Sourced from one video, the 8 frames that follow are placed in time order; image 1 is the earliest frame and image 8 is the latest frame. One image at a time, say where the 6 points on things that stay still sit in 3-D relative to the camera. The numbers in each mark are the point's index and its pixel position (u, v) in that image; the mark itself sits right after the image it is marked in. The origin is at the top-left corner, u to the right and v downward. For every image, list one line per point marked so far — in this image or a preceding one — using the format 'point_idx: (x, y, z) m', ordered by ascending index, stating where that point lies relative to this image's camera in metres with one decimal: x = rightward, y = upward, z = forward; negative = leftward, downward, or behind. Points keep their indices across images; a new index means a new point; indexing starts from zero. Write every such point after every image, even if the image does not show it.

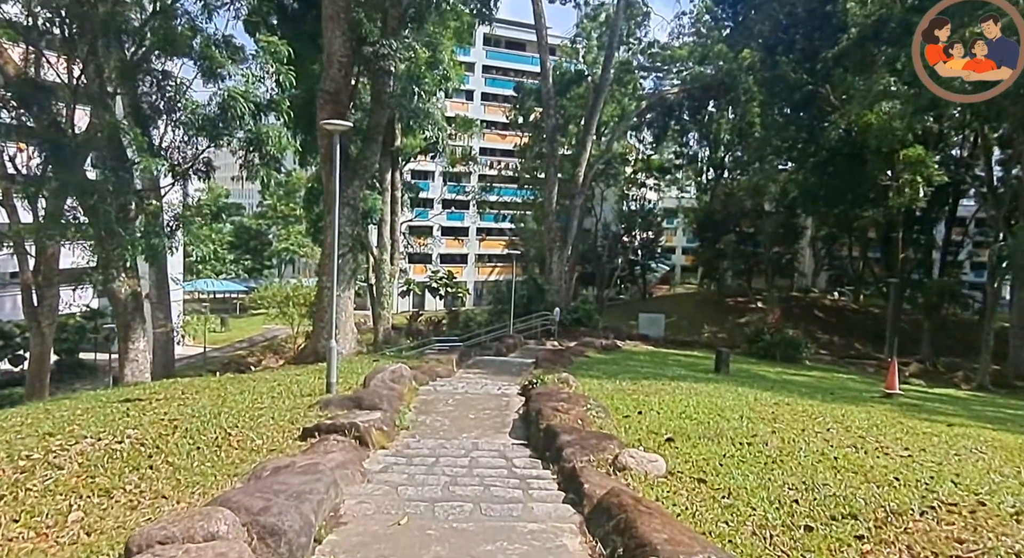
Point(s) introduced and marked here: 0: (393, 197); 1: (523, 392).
0: (-3.3, +2.1, +19.5) m
1: (+0.2, -1.4, +8.6) m
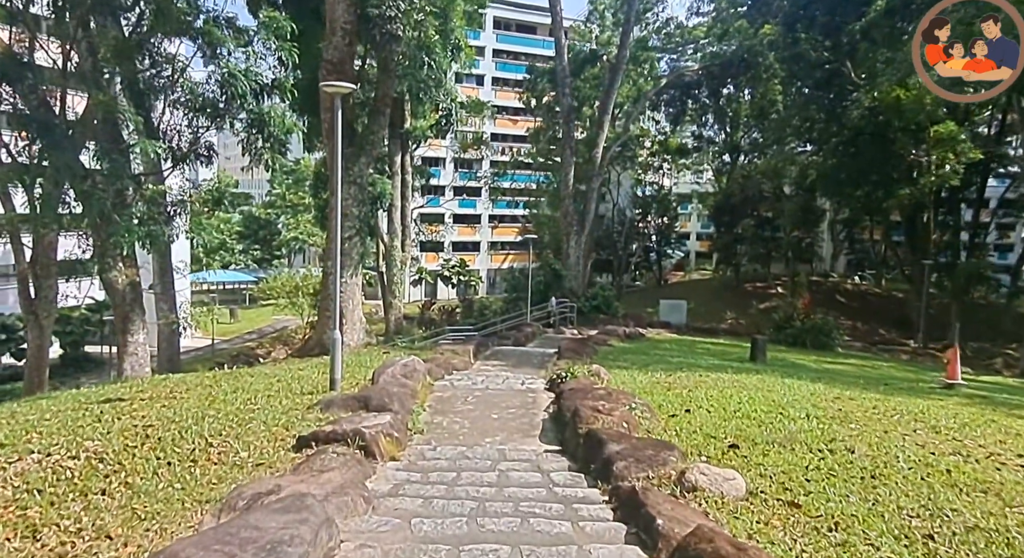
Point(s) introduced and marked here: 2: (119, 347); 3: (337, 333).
0: (-2.9, +2.5, +18.6) m
1: (+0.4, -1.2, +7.7) m
2: (-7.0, -1.2, +12.7) m
3: (-1.8, -0.6, +7.4) m
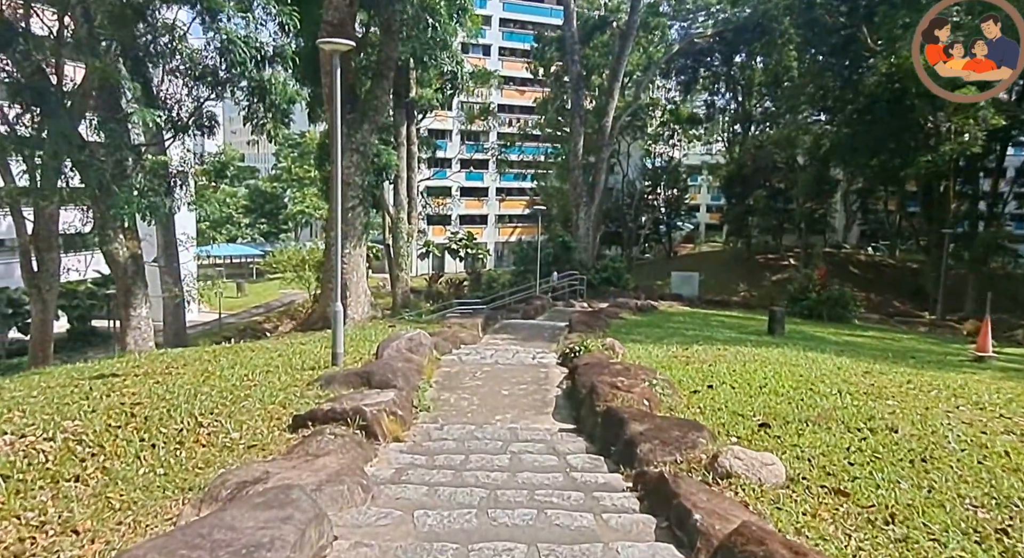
0: (-2.7, +3.2, +18.1) m
1: (+0.5, -0.9, +7.4) m
2: (-6.8, -0.7, +12.4) m
3: (-1.7, -0.3, +7.0) m
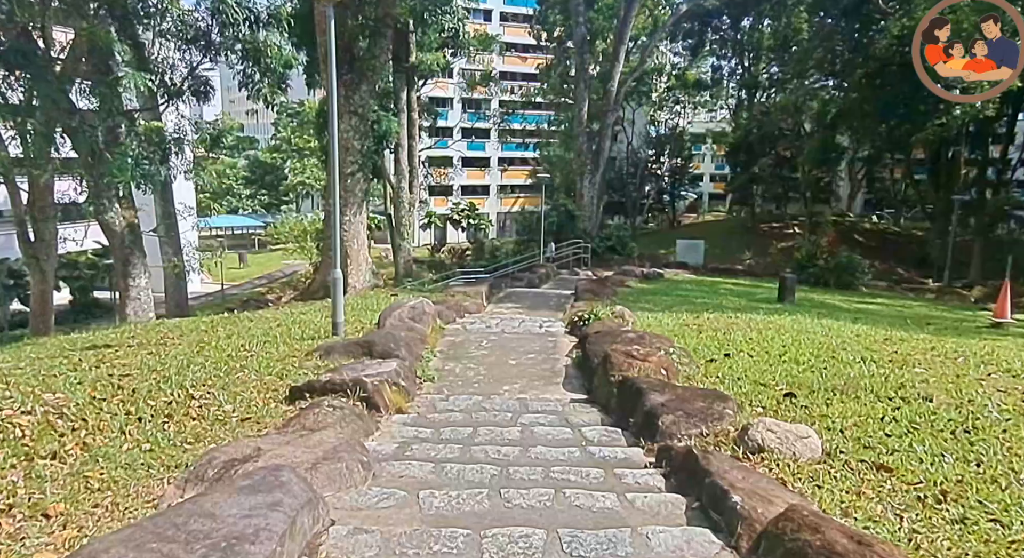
0: (-2.6, +3.9, +17.7) m
1: (+0.6, -0.5, +7.1) m
2: (-6.8, -0.2, +12.2) m
3: (-1.6, +0.1, +6.7) m
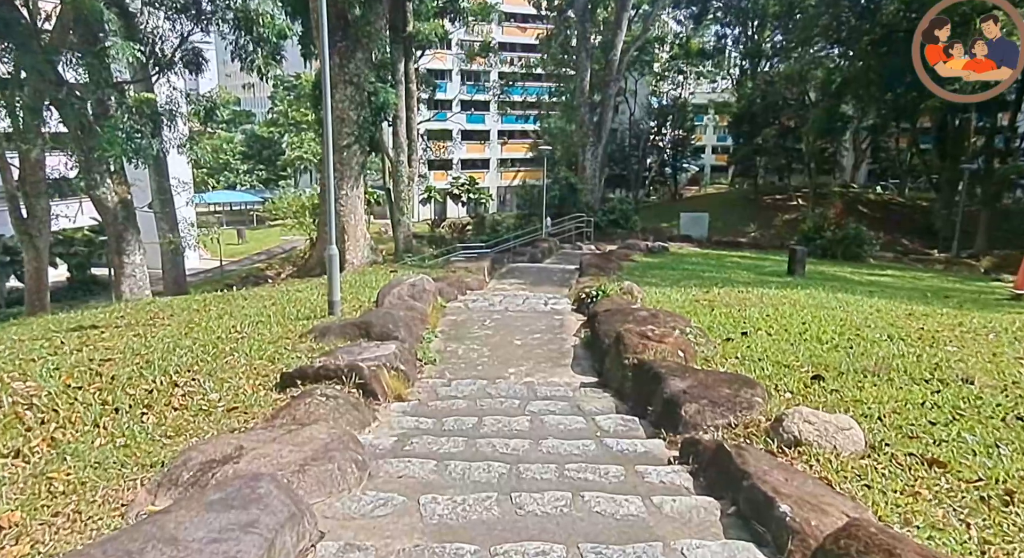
0: (-2.6, +4.5, +17.2) m
1: (+0.6, -0.3, +6.8) m
2: (-6.7, +0.2, +11.9) m
3: (-1.6, +0.3, +6.4) m
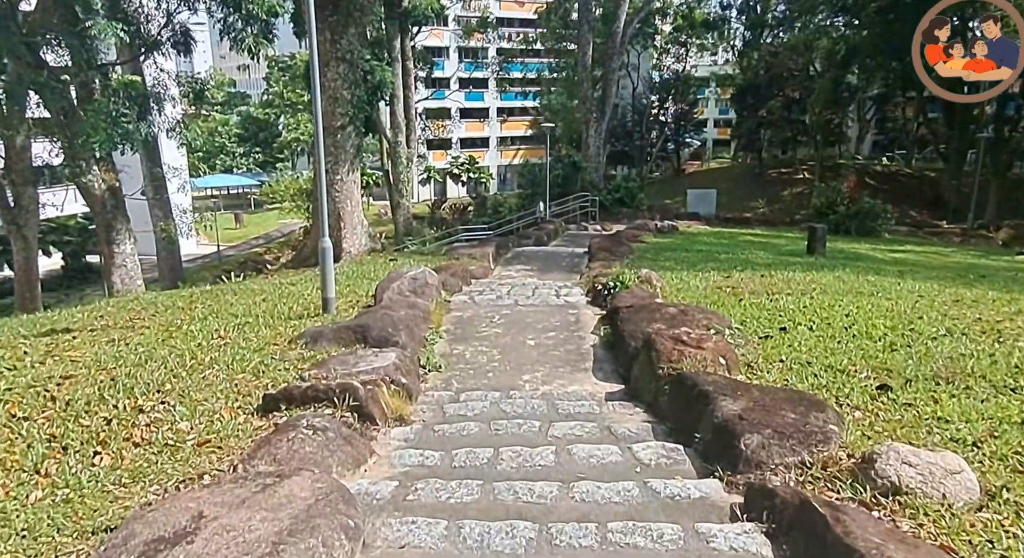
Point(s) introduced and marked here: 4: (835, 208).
0: (-2.5, +4.9, +16.5) m
1: (+0.7, -0.2, +6.3) m
2: (-6.6, +0.3, +11.3) m
3: (-1.5, +0.3, +5.8) m
4: (+8.5, +1.9, +18.6) m
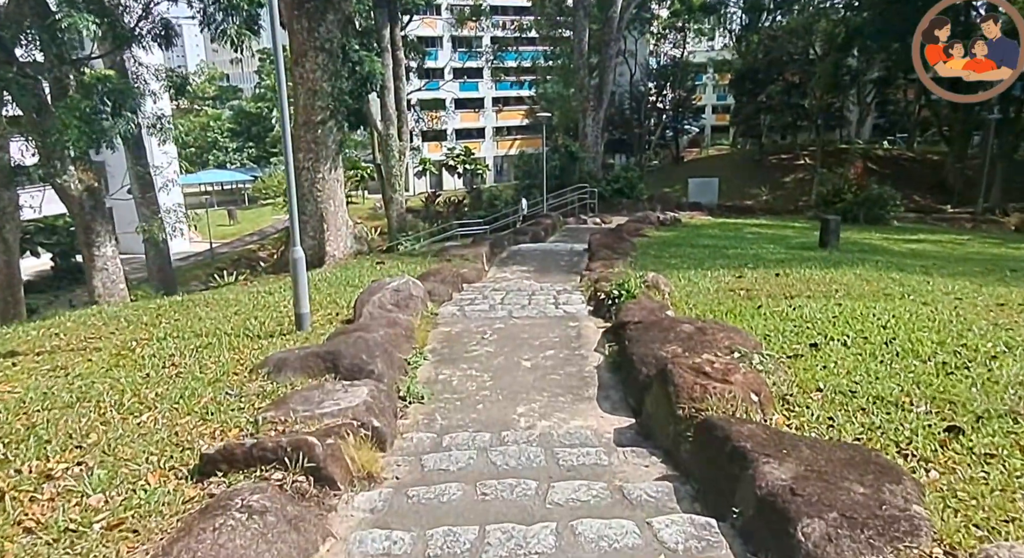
0: (-2.7, +4.9, +15.8) m
1: (+0.7, -0.2, +5.7) m
2: (-6.7, +0.2, +10.7) m
3: (-1.6, +0.2, +5.2) m
4: (+8.4, +2.1, +18.0) m
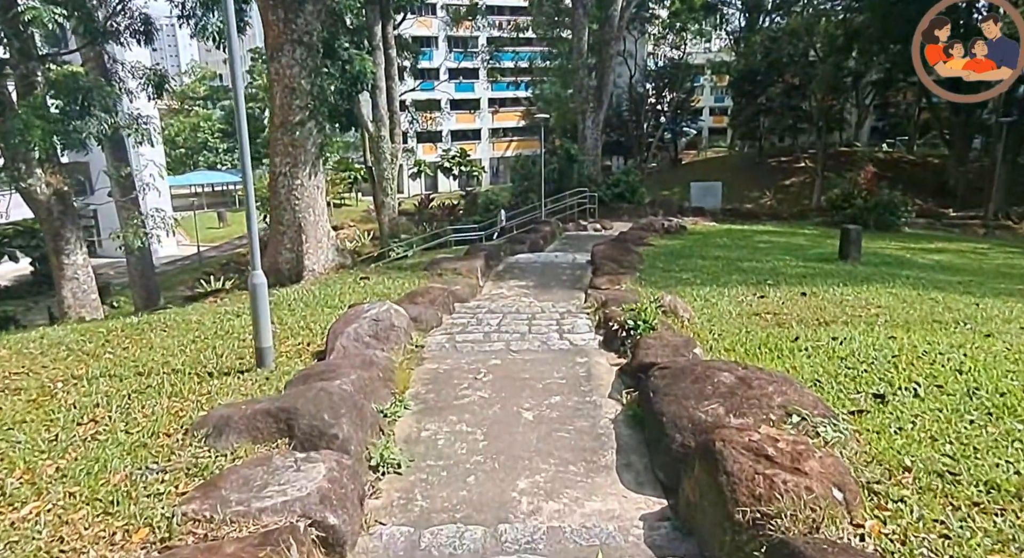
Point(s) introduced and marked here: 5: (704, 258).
0: (-2.8, +4.7, +15.0) m
1: (+0.7, -0.4, +4.9) m
2: (-6.7, 0.0, +9.9) m
3: (-1.6, 0.0, +4.4) m
4: (+8.3, +1.9, +17.3) m
5: (+2.7, +0.3, +9.6) m
